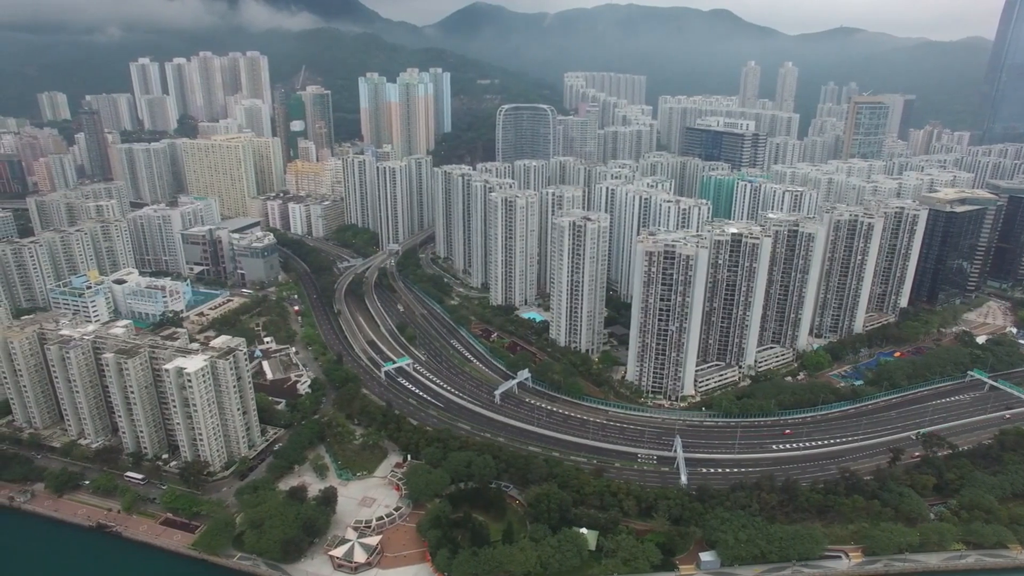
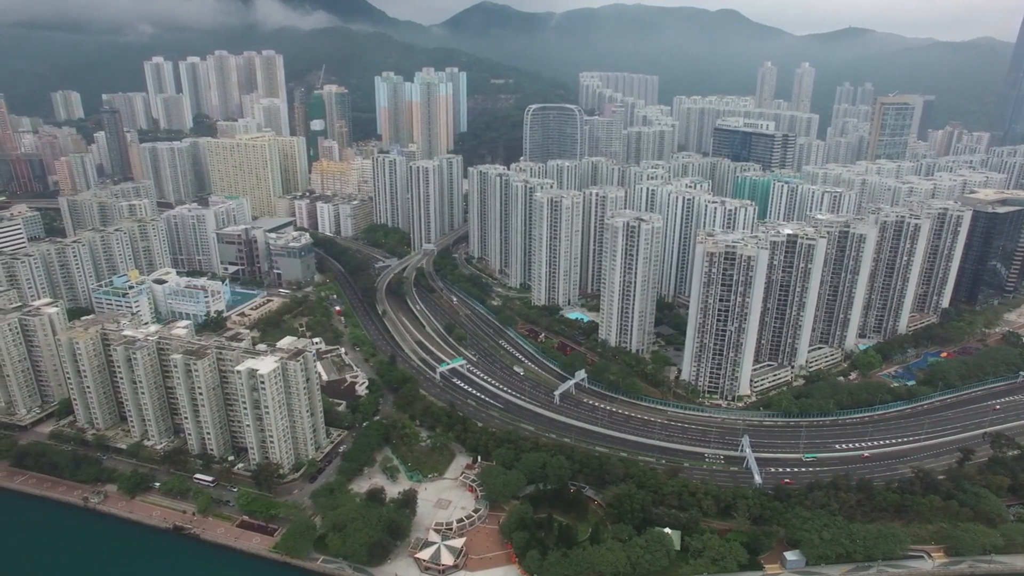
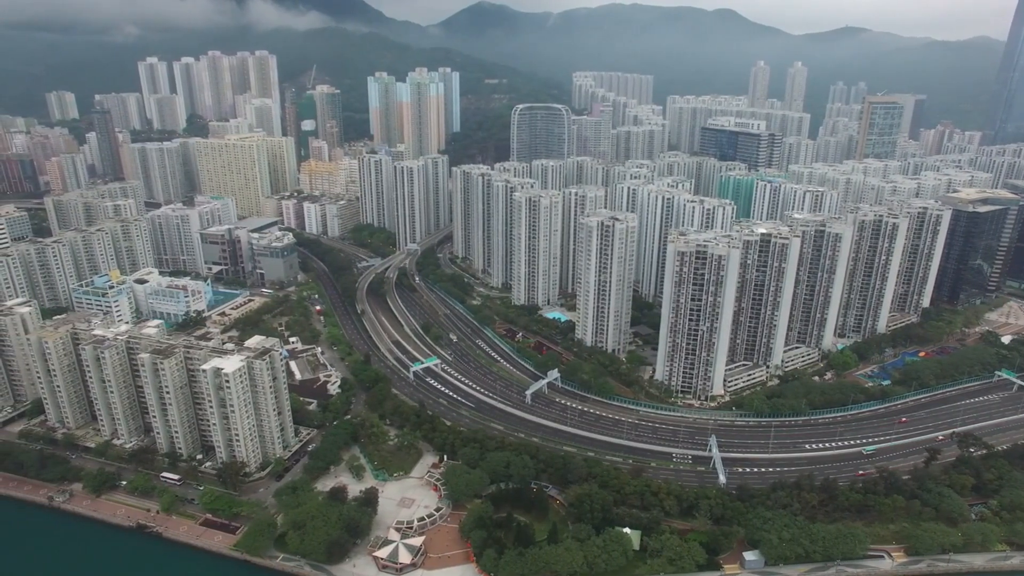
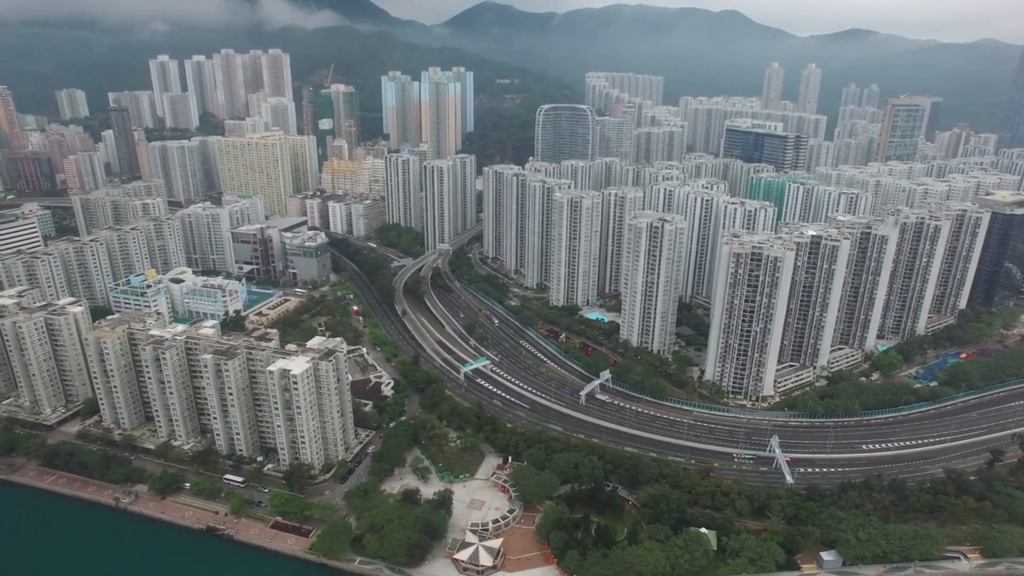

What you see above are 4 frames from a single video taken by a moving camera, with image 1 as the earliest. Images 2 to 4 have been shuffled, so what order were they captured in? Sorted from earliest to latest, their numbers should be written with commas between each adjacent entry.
3, 2, 4
